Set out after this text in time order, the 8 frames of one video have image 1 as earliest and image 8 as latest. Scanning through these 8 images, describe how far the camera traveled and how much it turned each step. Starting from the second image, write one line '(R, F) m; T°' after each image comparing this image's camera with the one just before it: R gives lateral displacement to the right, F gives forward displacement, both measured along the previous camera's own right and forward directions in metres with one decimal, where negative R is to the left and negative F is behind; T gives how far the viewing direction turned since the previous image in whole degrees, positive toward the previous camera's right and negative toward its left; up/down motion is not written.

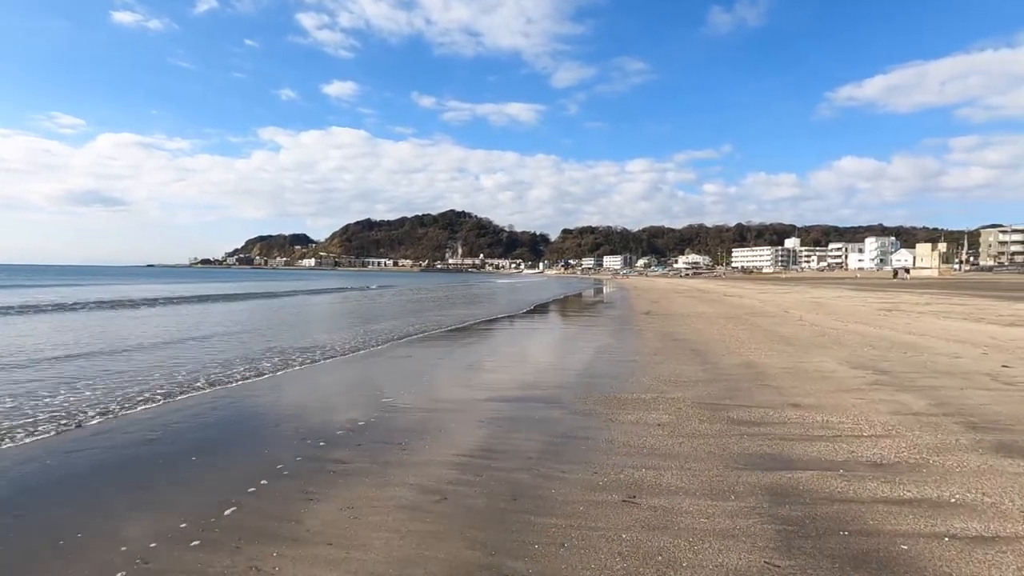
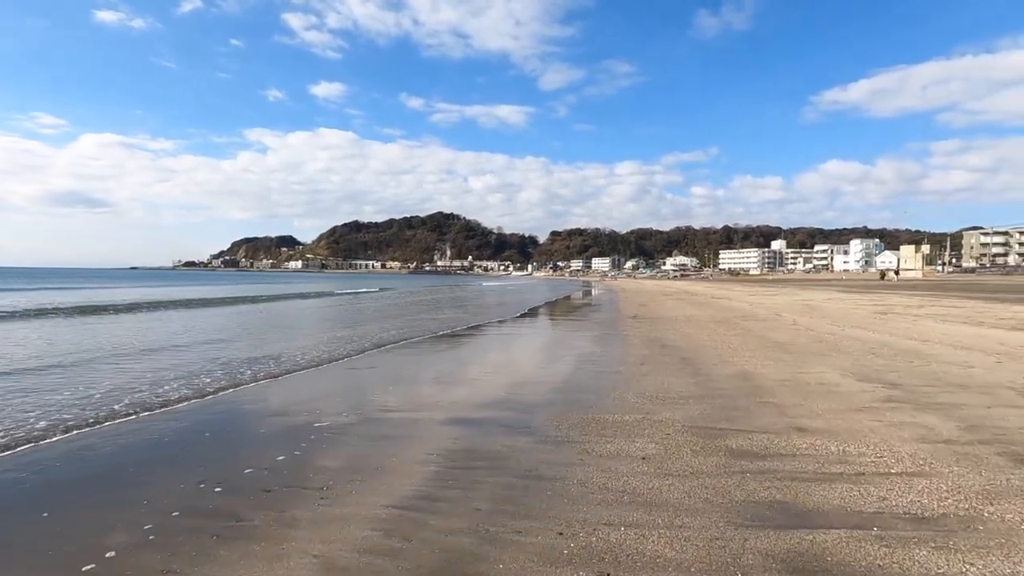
(+0.3, +1.0) m; +1°
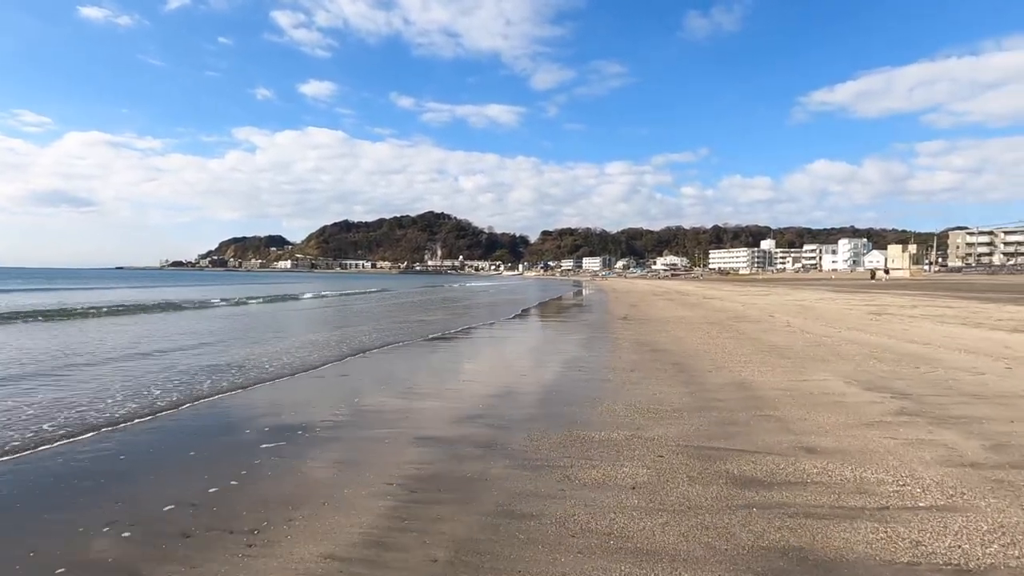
(+0.2, +0.7) m; +1°
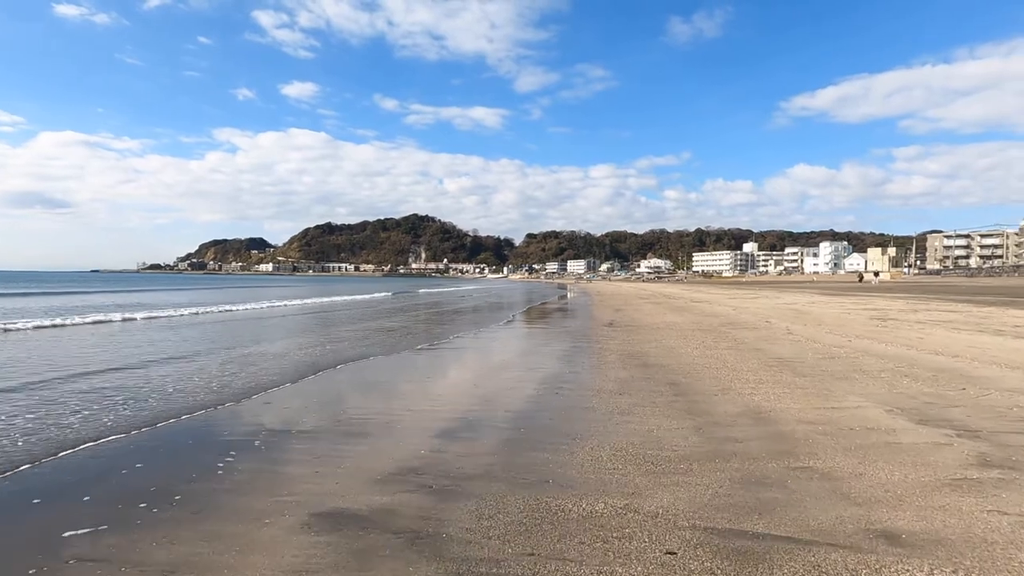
(+0.3, +1.8) m; +1°
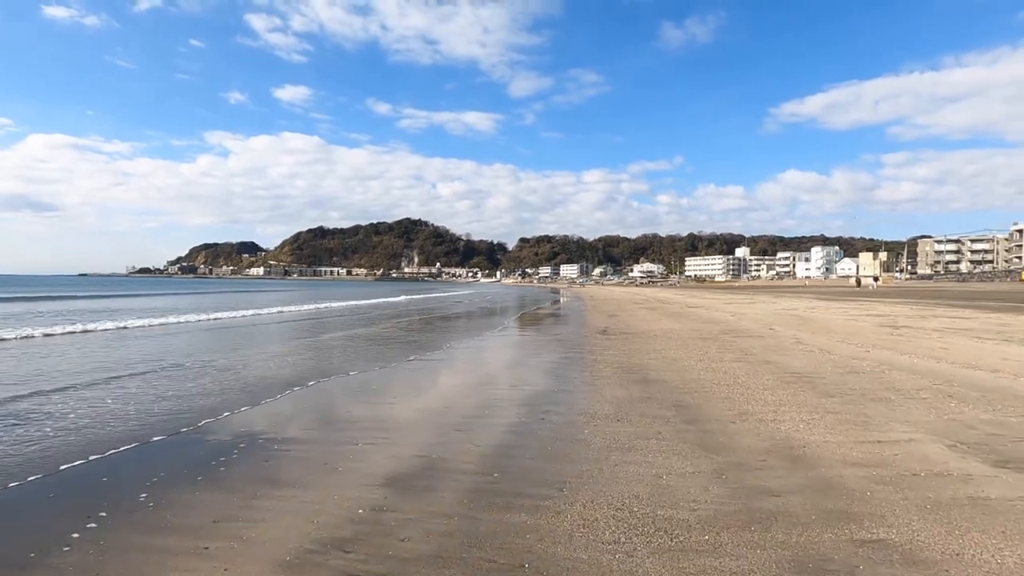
(+0.2, +1.3) m; +1°
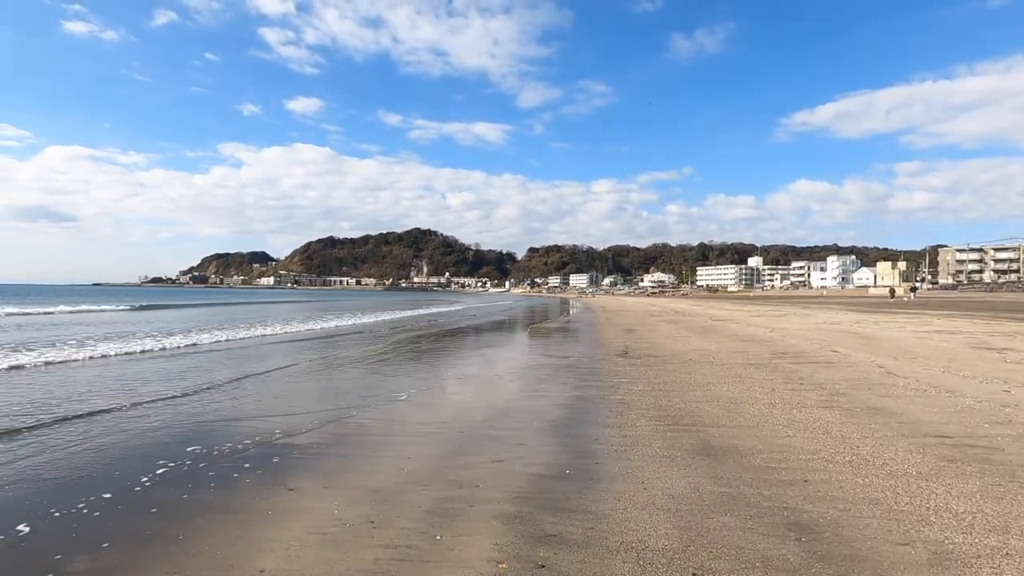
(+0.2, +3.5) m; -1°
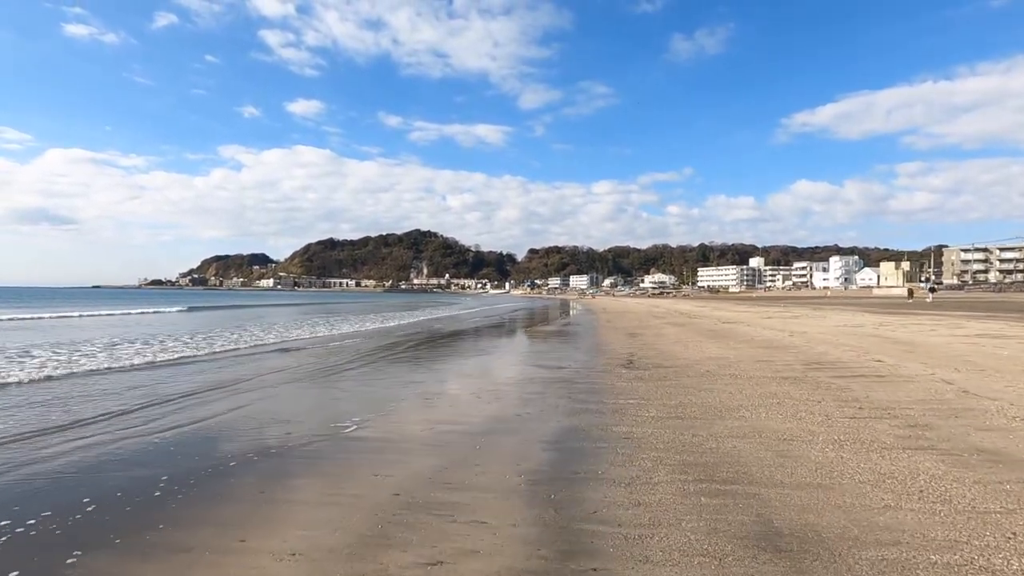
(+0.3, +2.3) m; 0°
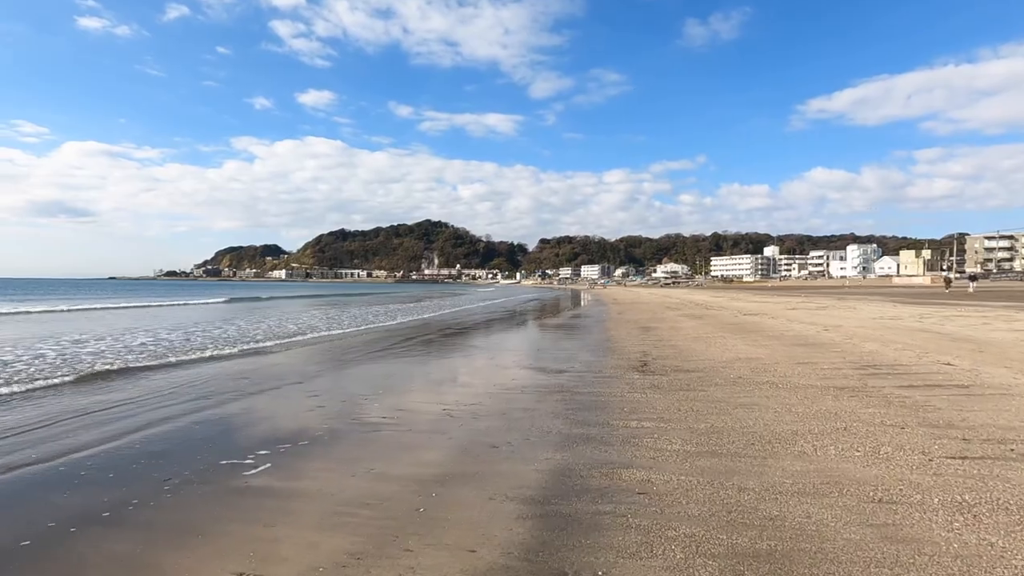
(+0.4, +2.2) m; -1°
